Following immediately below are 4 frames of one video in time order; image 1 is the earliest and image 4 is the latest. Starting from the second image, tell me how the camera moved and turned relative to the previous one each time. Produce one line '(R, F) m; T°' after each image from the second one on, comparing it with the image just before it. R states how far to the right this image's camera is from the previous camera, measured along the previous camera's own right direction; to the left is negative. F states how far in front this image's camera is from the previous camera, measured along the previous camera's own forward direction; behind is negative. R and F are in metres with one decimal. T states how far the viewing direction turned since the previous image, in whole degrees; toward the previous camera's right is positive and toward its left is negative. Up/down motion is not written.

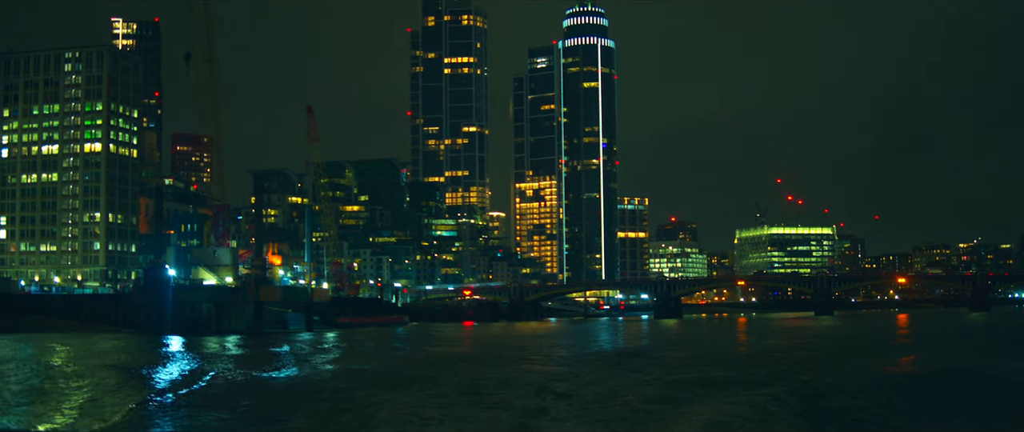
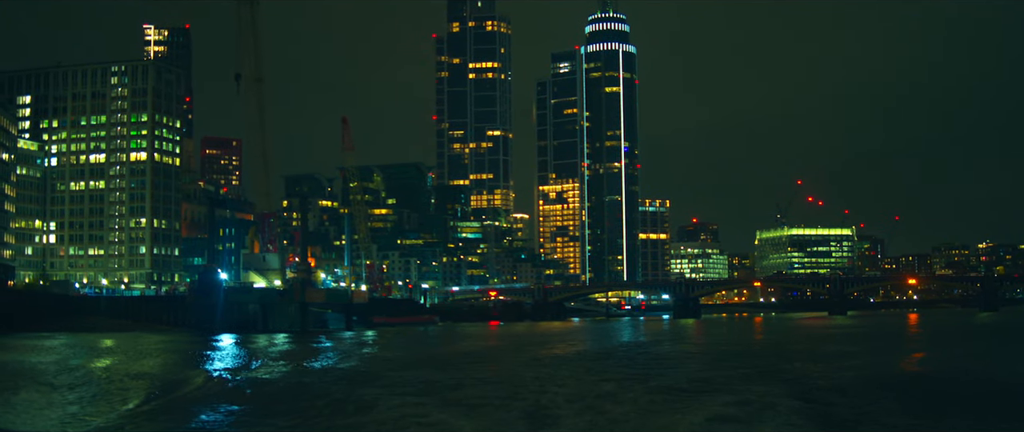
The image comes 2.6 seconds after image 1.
(-0.1, -6.7) m; -1°
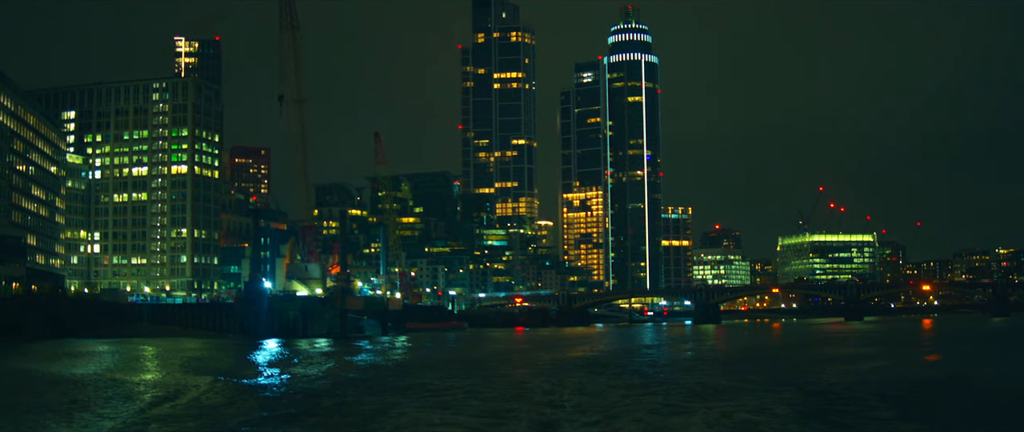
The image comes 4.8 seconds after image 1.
(-0.1, -5.8) m; -1°
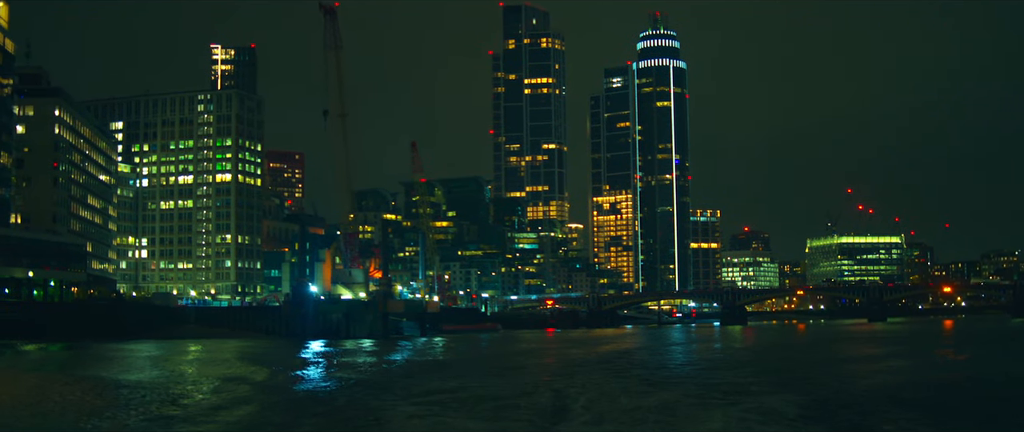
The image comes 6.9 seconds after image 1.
(0.0, -5.5) m; -2°
